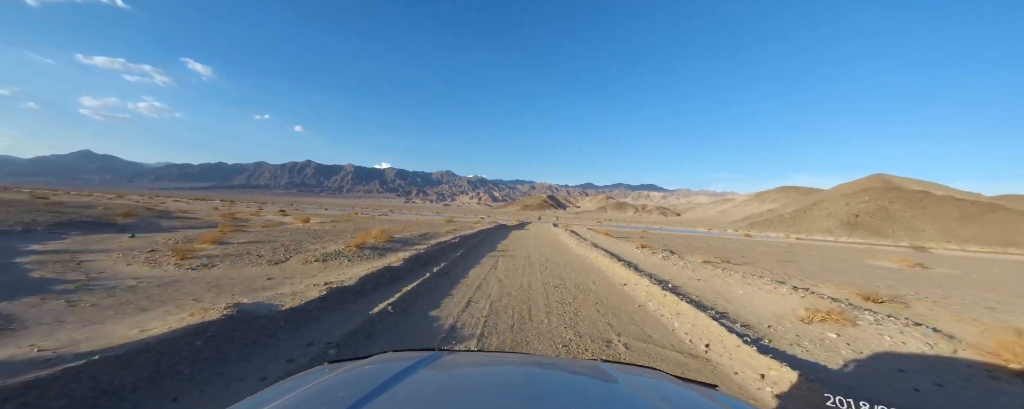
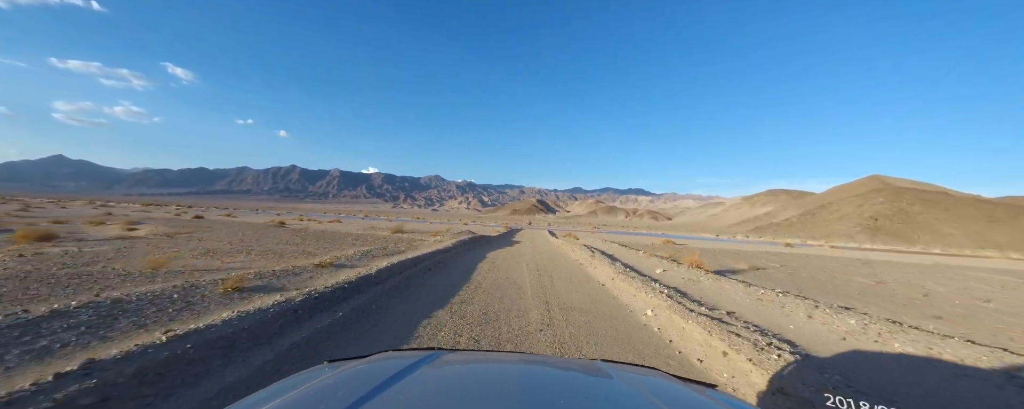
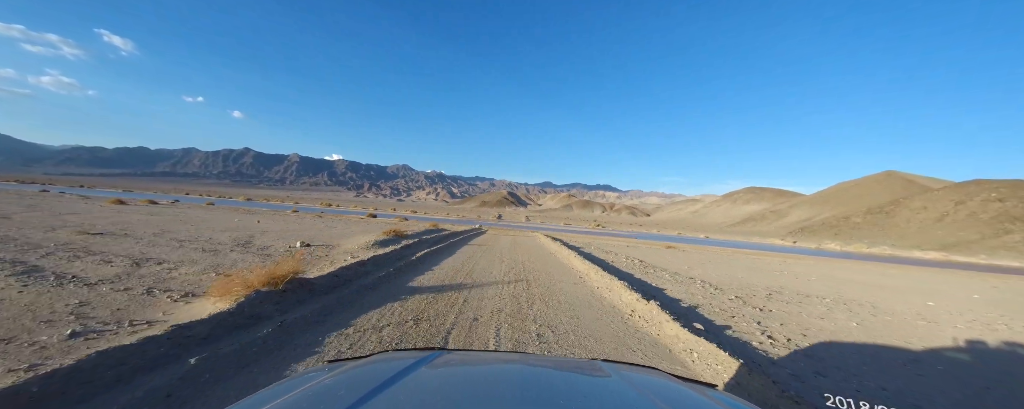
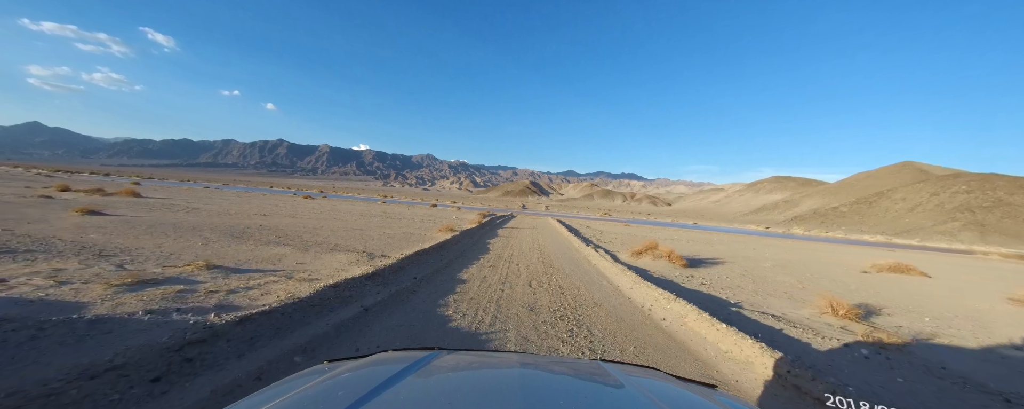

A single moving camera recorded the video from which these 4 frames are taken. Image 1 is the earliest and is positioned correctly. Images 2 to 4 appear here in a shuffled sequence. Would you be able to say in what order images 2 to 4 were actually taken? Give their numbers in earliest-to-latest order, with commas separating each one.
2, 4, 3
